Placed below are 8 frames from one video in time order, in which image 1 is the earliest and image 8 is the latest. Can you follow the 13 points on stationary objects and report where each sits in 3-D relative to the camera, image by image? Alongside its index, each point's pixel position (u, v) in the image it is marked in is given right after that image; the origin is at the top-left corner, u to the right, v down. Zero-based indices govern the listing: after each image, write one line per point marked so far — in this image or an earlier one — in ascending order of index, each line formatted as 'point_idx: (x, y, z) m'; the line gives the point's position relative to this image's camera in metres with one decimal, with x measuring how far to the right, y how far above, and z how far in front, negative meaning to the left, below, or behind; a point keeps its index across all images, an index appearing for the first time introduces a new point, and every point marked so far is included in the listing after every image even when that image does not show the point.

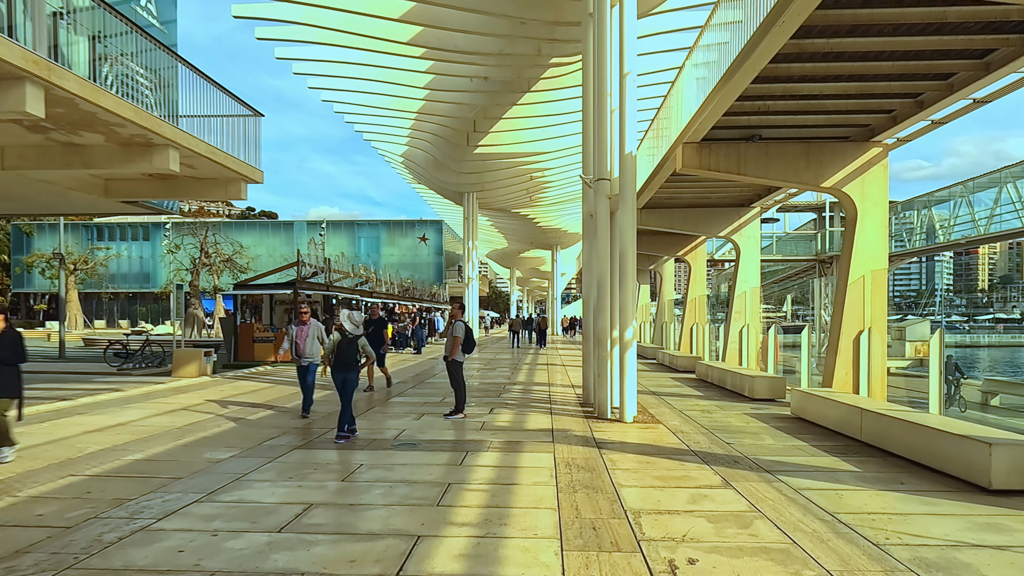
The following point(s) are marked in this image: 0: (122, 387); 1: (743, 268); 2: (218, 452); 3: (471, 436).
0: (-8.4, -2.1, +14.8) m
1: (+6.3, +0.6, +18.8) m
2: (-3.3, -1.8, +7.7) m
3: (-0.5, -1.9, +9.0) m
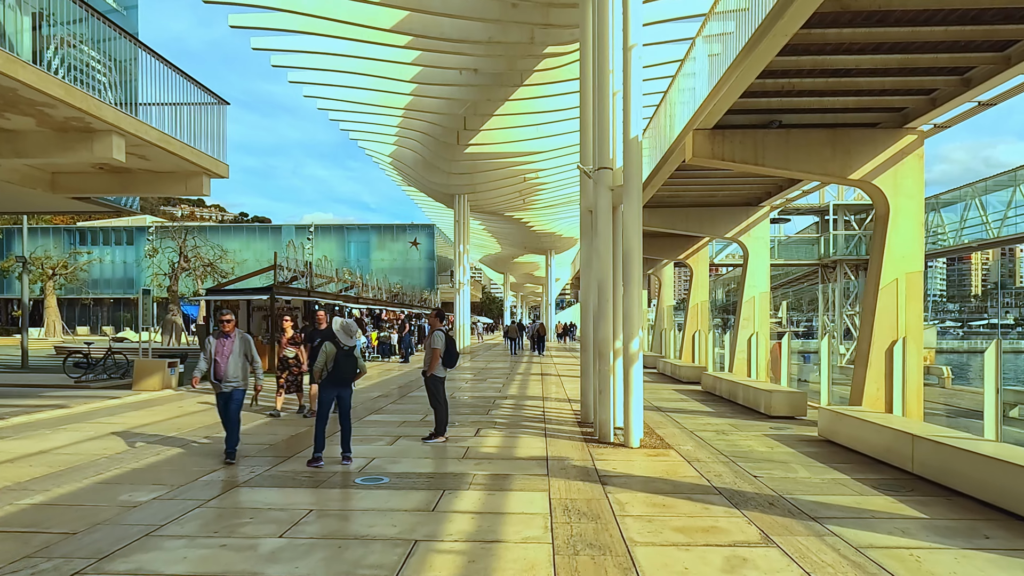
0: (-8.6, -2.2, +13.3) m
1: (+6.1, +0.4, +17.5) m
2: (-3.4, -1.9, +6.3) m
3: (-0.7, -2.0, +7.7) m
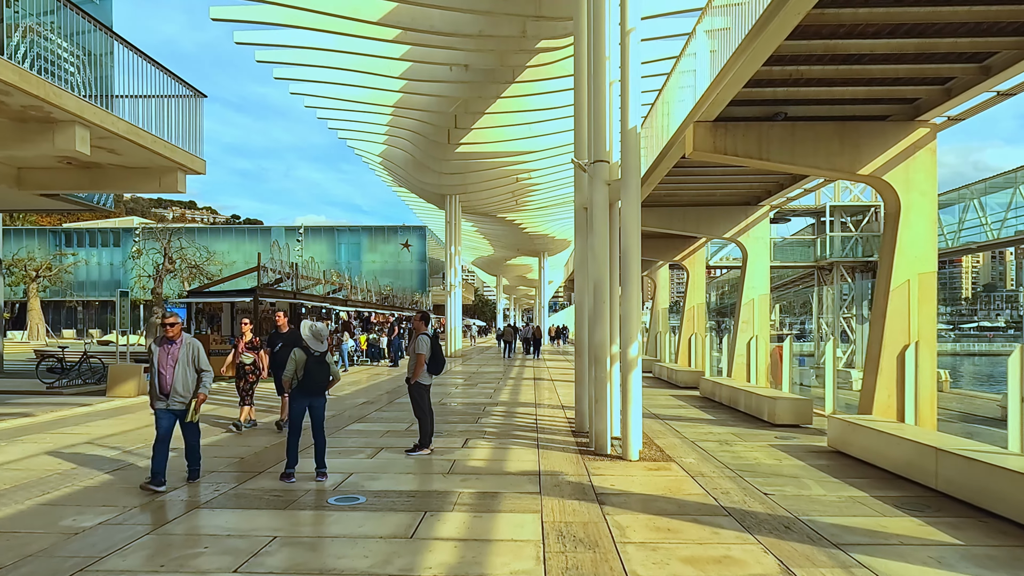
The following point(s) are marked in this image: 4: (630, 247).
0: (-8.7, -2.3, +12.6) m
1: (+5.9, +0.4, +17.0) m
2: (-3.5, -1.9, +5.7) m
3: (-0.8, -2.0, +7.1) m
4: (+1.4, +0.5, +8.3) m
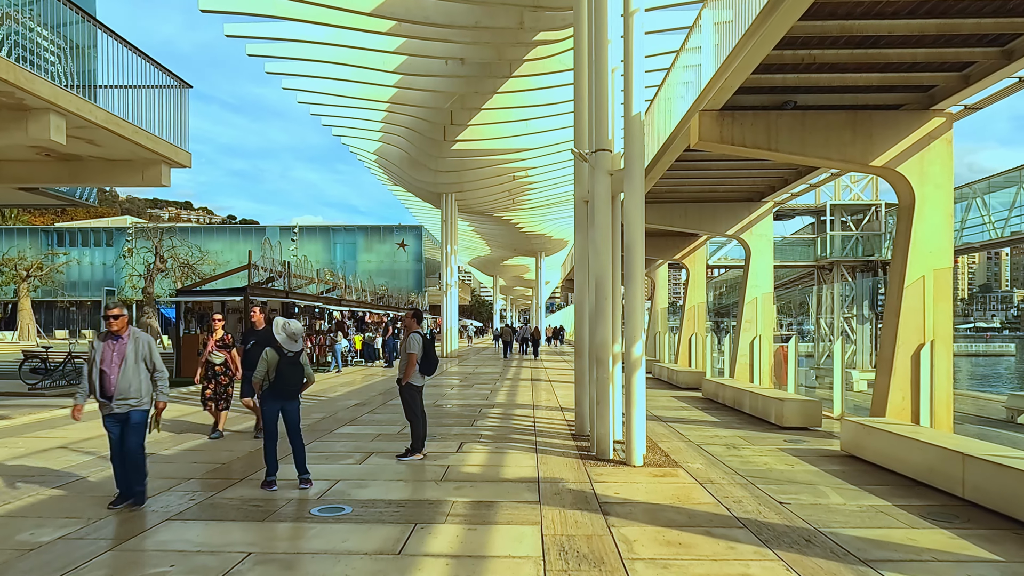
0: (-8.8, -2.2, +12.2) m
1: (+5.8, +0.4, +16.6) m
2: (-3.6, -1.8, +5.2) m
3: (-0.8, -2.0, +6.6) m
4: (+1.4, +0.5, +7.9) m
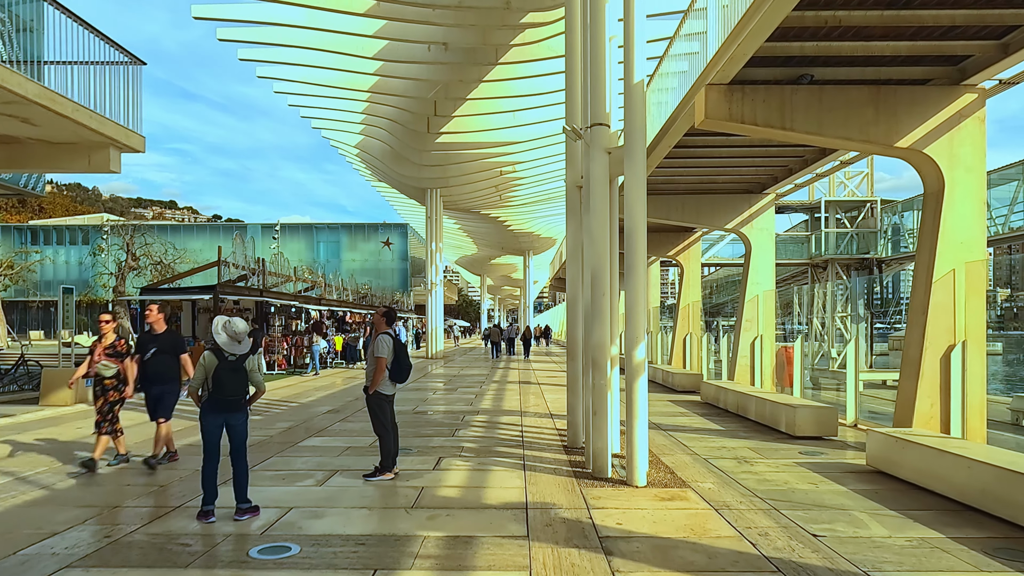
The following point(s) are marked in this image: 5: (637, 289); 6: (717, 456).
0: (-9.0, -2.2, +11.0) m
1: (+5.5, +0.5, +15.6) m
2: (-3.7, -1.8, +4.1) m
3: (-1.0, -1.9, +5.6) m
4: (+1.2, +0.6, +6.9) m
5: (+1.2, 0.0, +6.8) m
6: (+2.5, -2.0, +8.3) m
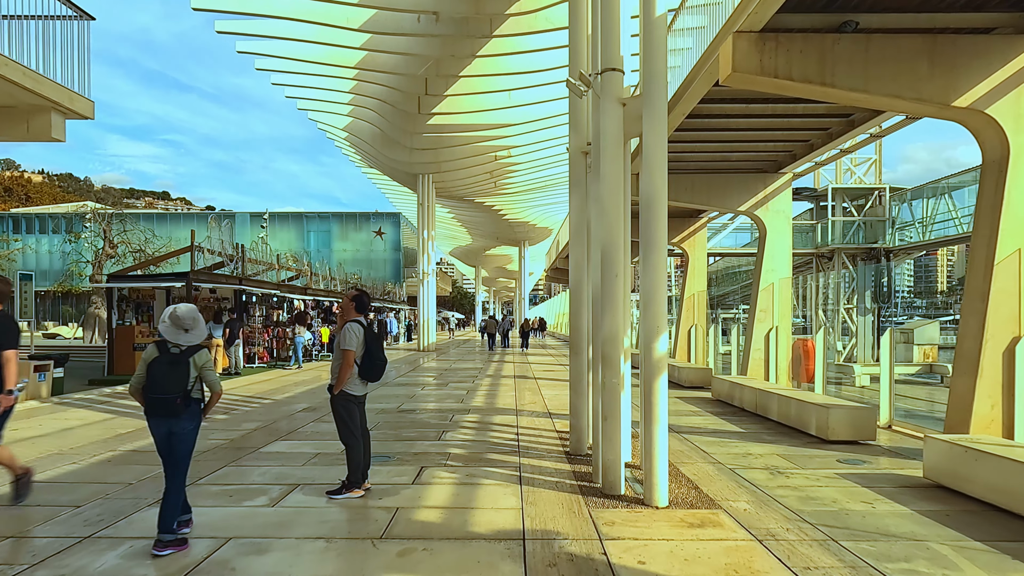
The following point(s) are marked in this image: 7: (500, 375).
0: (-9.1, -1.9, +9.7) m
1: (+5.4, +0.8, +14.5) m
2: (-3.7, -1.6, +2.9) m
3: (-1.0, -1.7, +4.4) m
4: (+1.2, +0.8, +5.7) m
5: (+1.2, +0.1, +5.6) m
6: (+2.4, -1.8, +7.2) m
7: (-0.3, -2.4, +19.1) m
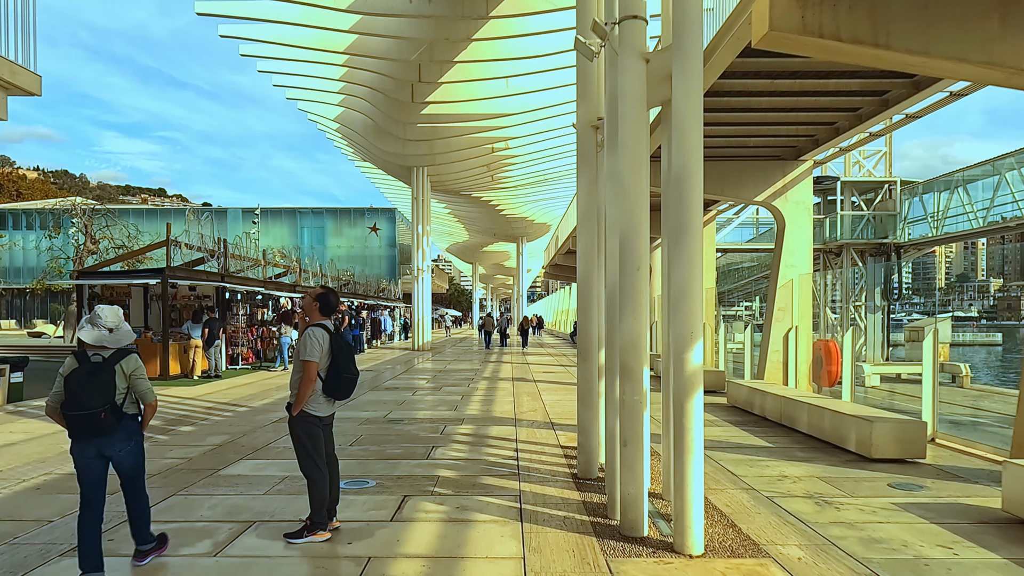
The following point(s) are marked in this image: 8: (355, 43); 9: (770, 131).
0: (-9.1, -1.9, +8.6) m
1: (+5.3, +0.8, +13.4) m
2: (-3.7, -1.6, +1.9) m
3: (-1.0, -1.7, +3.3) m
4: (+1.2, +0.8, +4.6) m
5: (+1.2, +0.2, +4.6) m
6: (+2.4, -1.8, +6.1) m
7: (-0.4, -2.3, +18.1) m
8: (-4.5, +7.1, +19.8) m
9: (+4.4, +2.7, +11.7) m
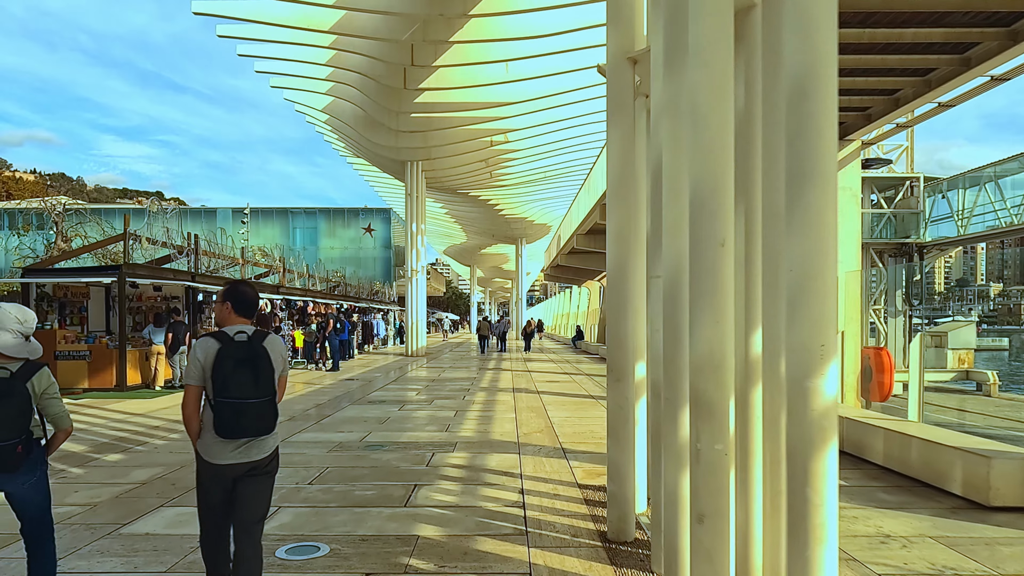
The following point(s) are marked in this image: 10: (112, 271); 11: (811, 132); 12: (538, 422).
0: (-9.1, -1.8, +6.9) m
1: (+5.4, +0.8, +11.7) m
2: (-3.6, -1.5, +0.1) m
3: (-0.9, -1.6, +1.6) m
4: (+1.2, +0.9, +2.9) m
5: (+1.2, +0.2, +2.8) m
6: (+2.5, -1.8, +4.4) m
7: (-0.4, -2.3, +16.3) m
8: (-4.5, +7.0, +18.0) m
9: (+4.4, +2.7, +10.0) m
10: (-8.2, +0.4, +14.2) m
11: (+1.2, +0.6, +2.8) m
12: (+0.4, -2.0, +10.3) m
